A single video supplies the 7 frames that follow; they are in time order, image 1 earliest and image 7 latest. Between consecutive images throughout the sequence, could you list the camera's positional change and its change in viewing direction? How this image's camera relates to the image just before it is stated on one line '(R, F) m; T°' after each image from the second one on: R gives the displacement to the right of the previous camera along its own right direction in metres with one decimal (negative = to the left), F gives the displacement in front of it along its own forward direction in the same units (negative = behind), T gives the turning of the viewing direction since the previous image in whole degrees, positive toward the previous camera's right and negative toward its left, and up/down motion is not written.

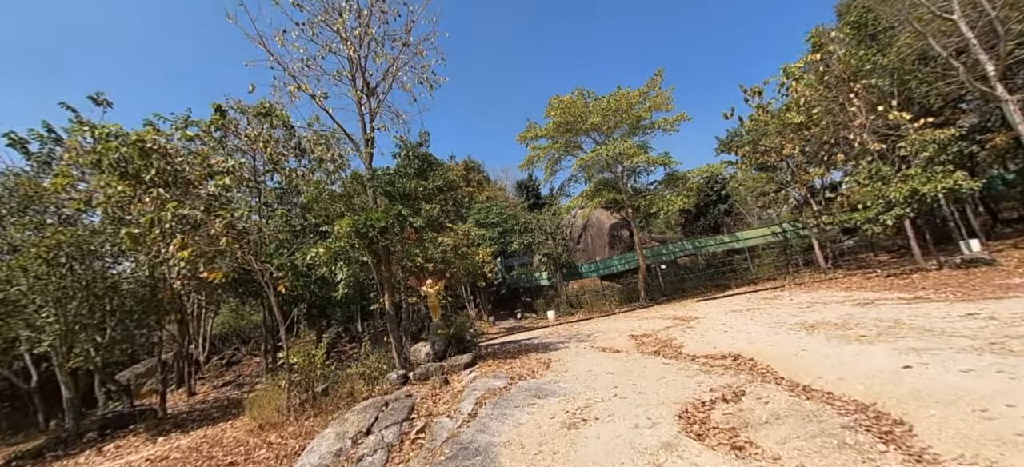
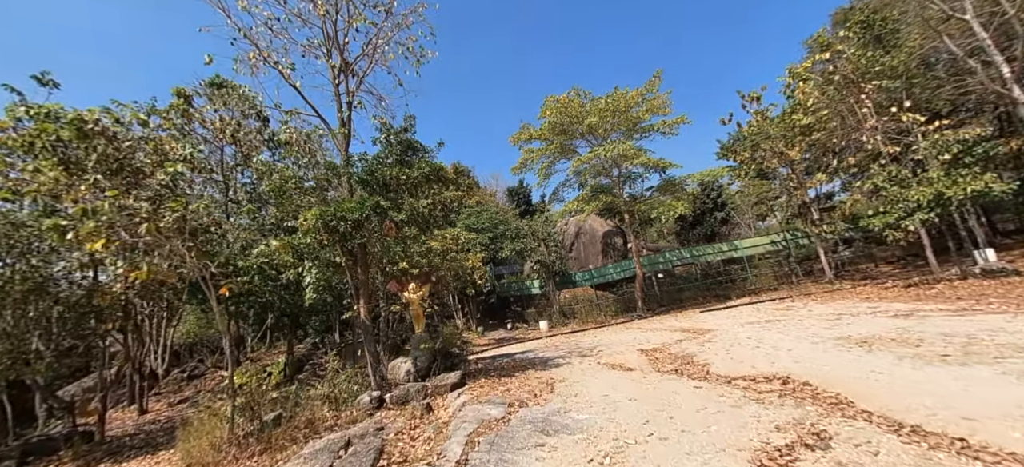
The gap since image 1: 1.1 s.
(-0.1, +1.0) m; +2°
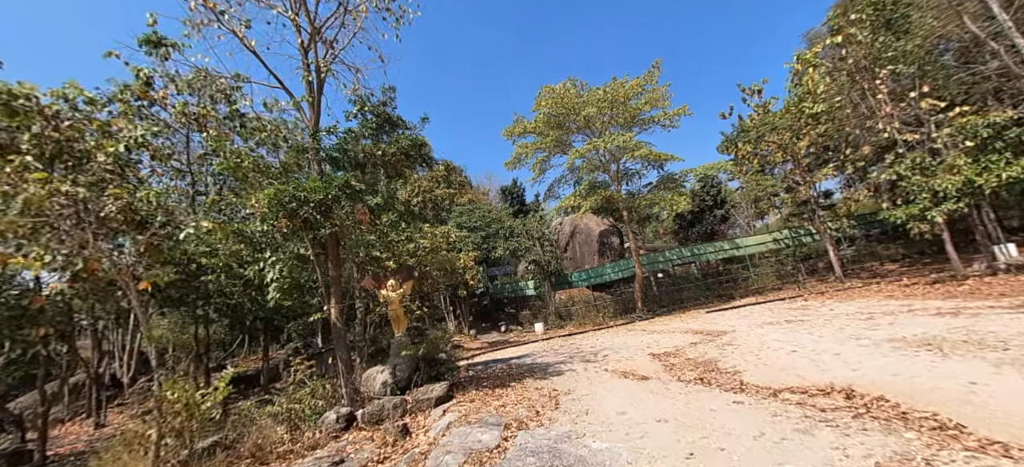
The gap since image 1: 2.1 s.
(0.0, +0.9) m; +1°
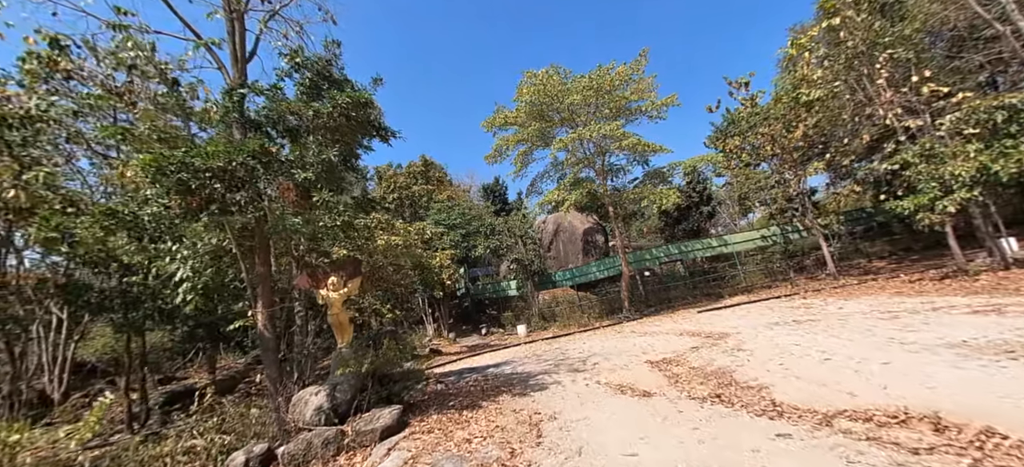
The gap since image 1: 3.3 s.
(+0.1, +1.0) m; +2°
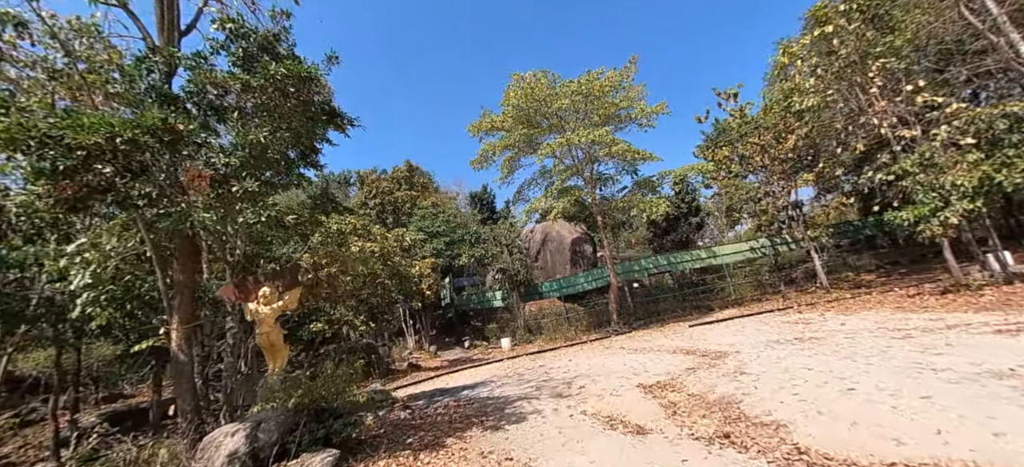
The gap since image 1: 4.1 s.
(+0.2, +0.7) m; +2°
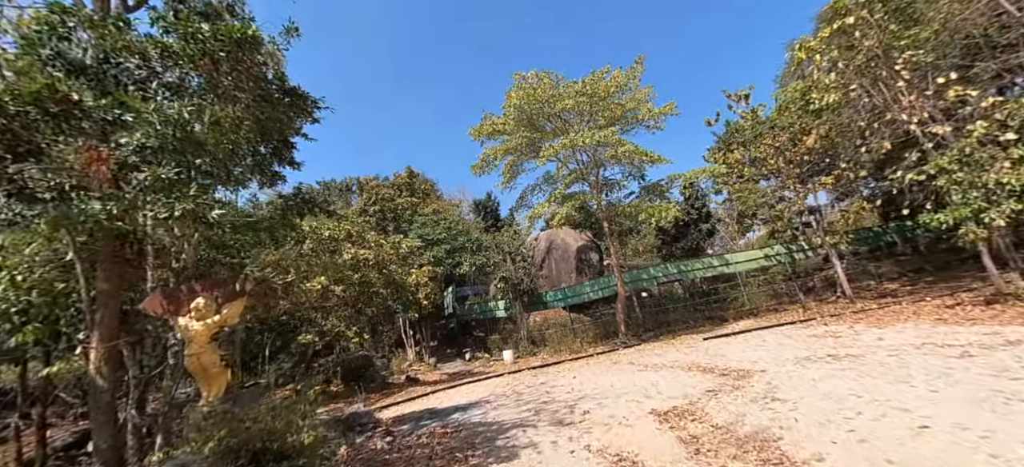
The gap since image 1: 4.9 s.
(+0.2, +0.6) m; -1°
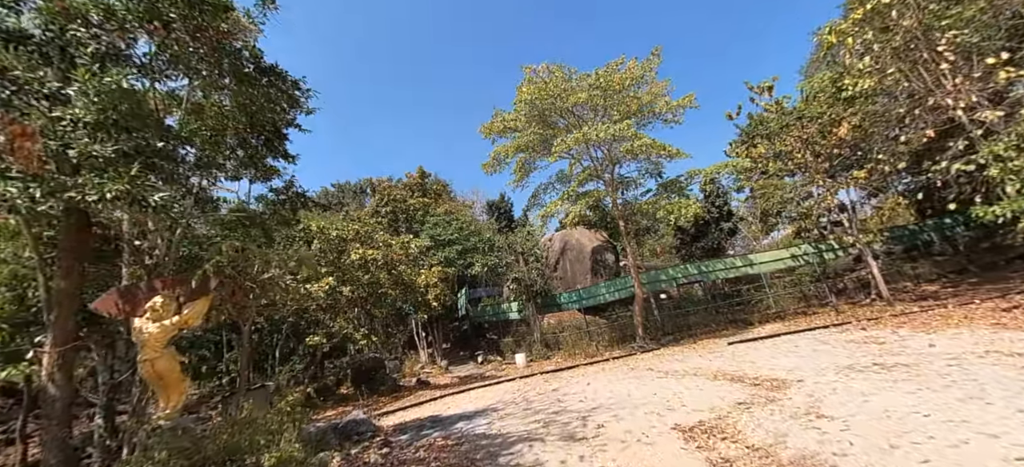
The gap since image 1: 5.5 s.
(+0.1, +0.4) m; -2°
